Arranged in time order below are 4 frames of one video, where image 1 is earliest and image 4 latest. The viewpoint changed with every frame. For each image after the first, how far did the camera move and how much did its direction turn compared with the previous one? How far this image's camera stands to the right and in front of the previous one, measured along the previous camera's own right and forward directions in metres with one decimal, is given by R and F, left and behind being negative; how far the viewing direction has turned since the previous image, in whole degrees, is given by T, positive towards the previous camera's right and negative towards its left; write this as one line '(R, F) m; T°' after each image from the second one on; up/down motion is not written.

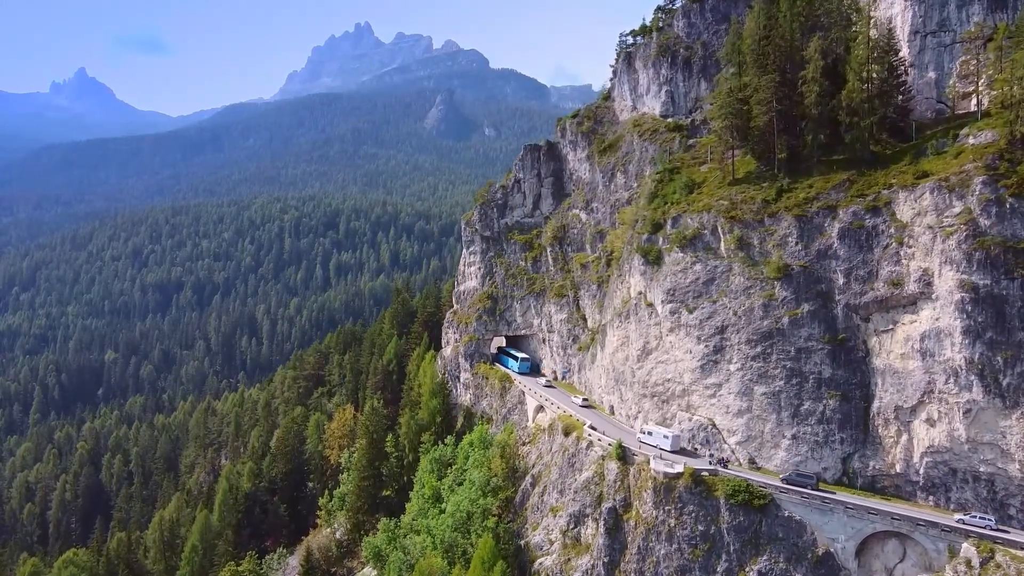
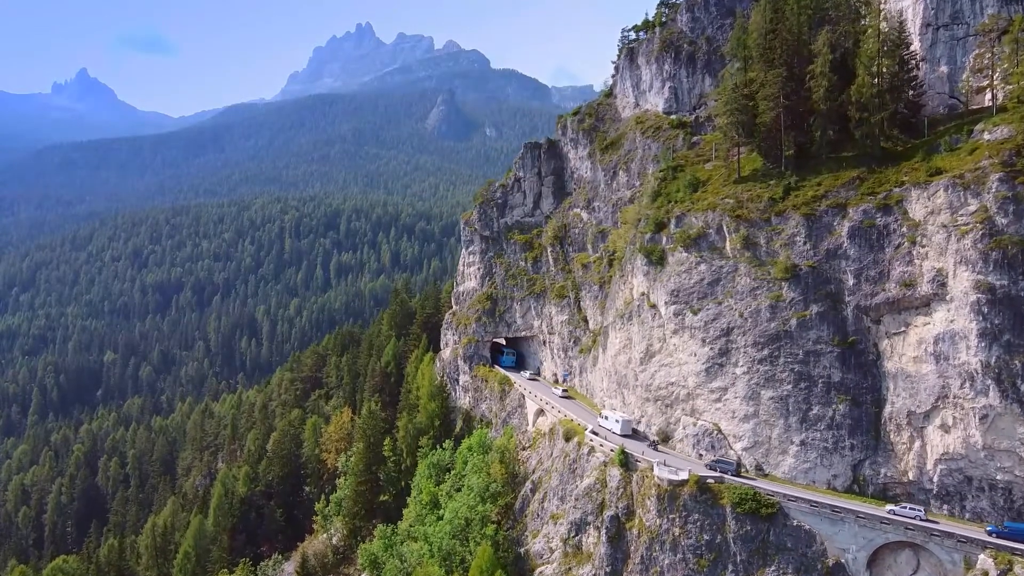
(+0.1, +1.2) m; 0°
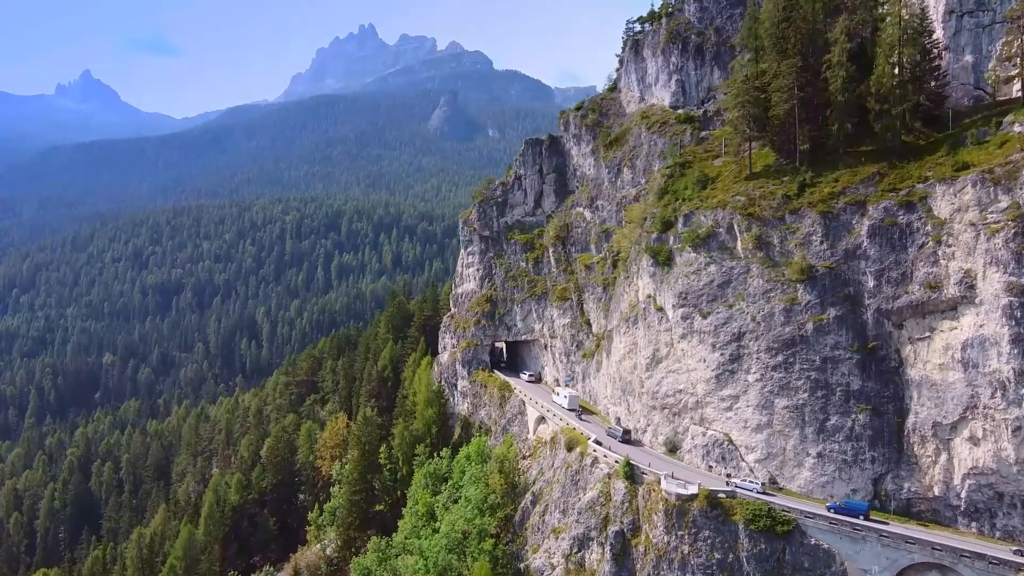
(+0.2, +2.1) m; 0°
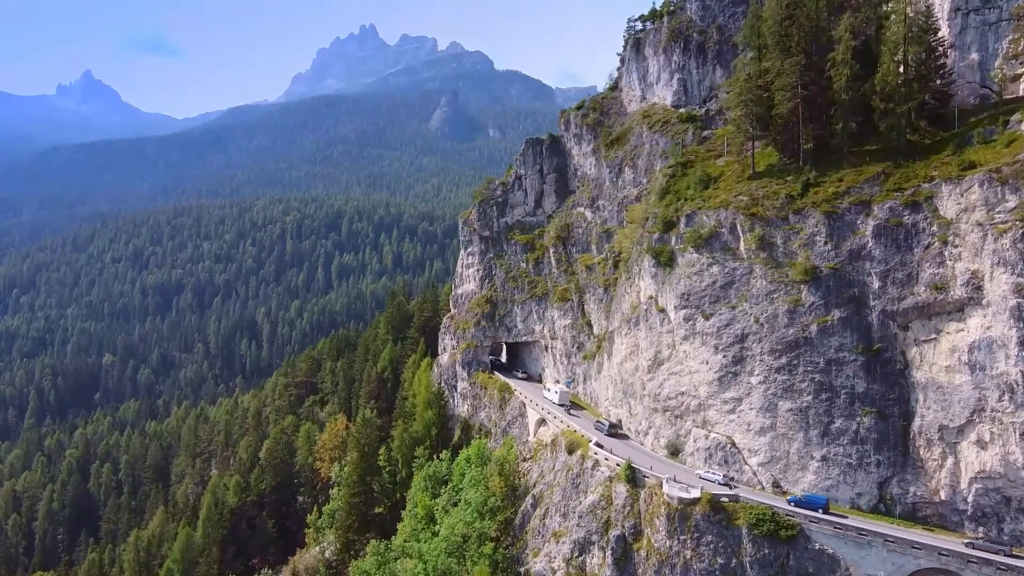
(0.0, +0.5) m; 0°
